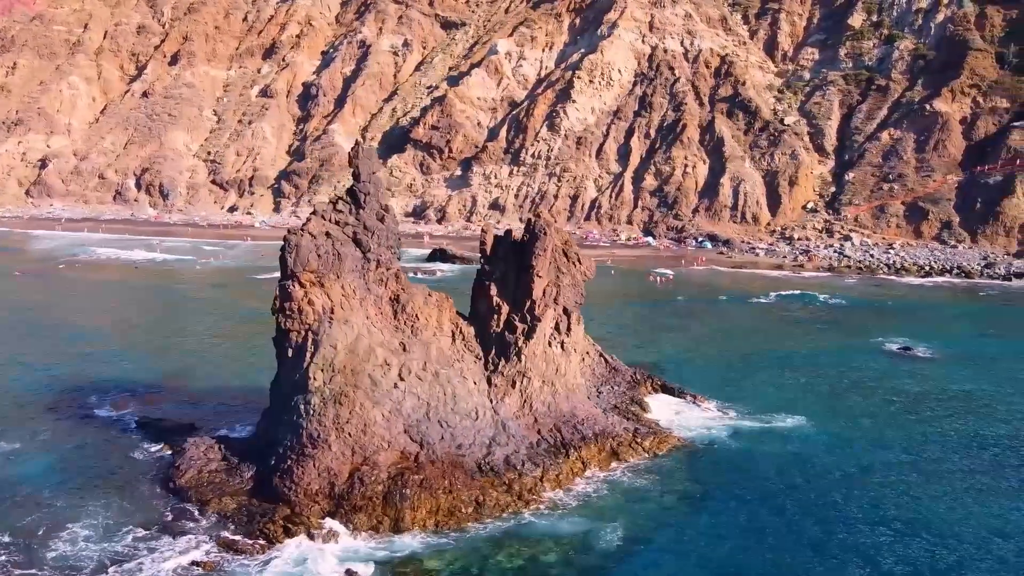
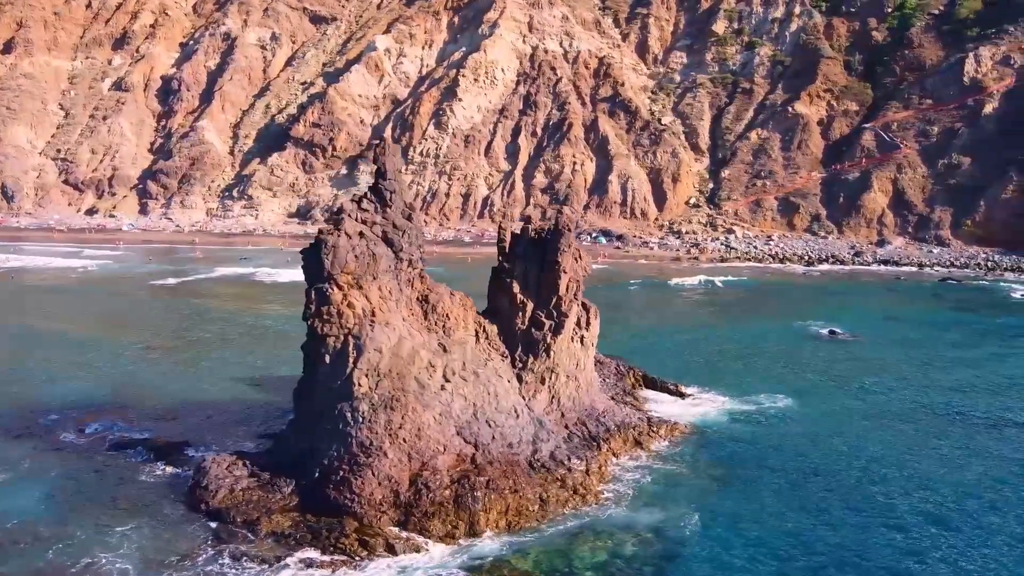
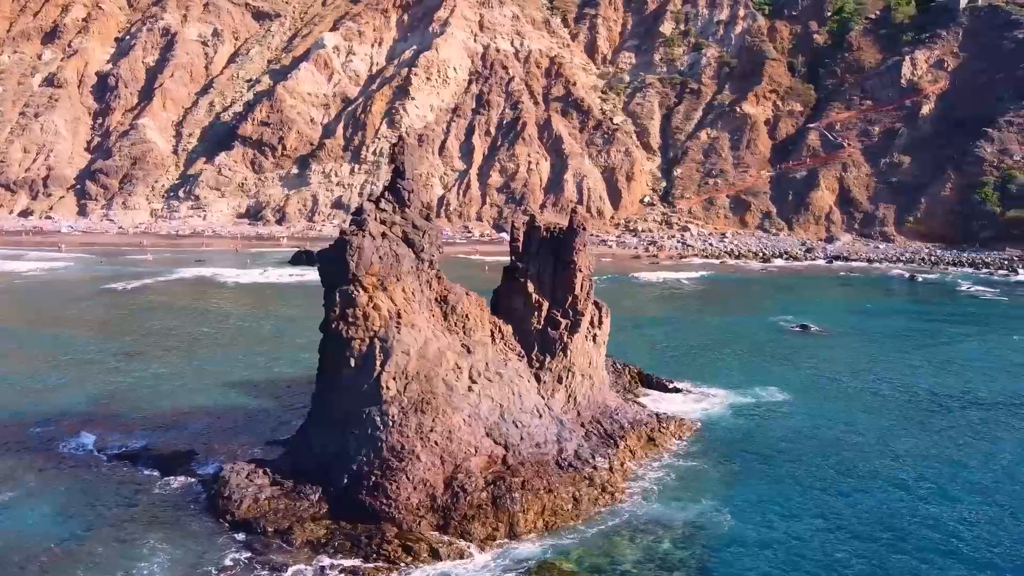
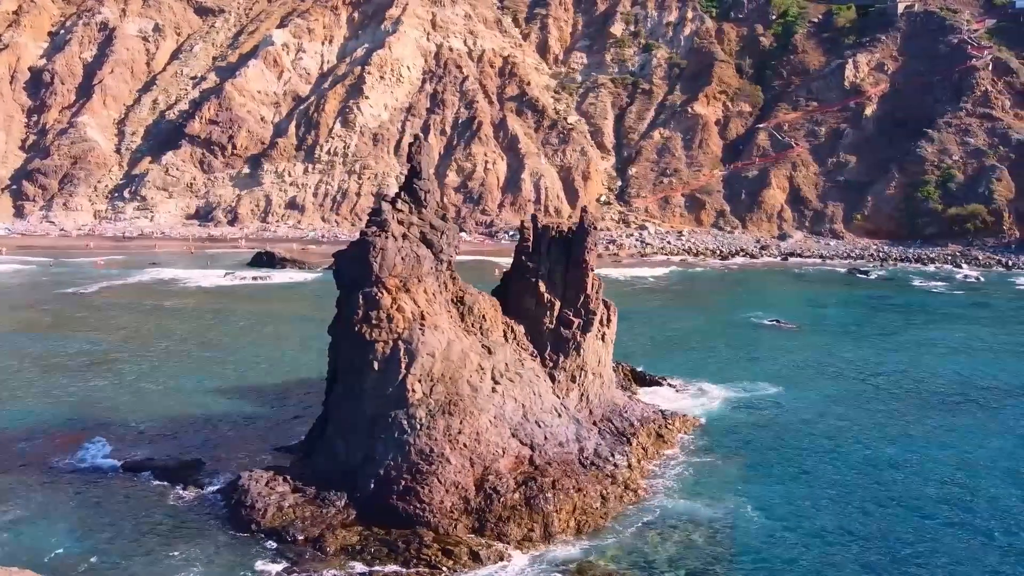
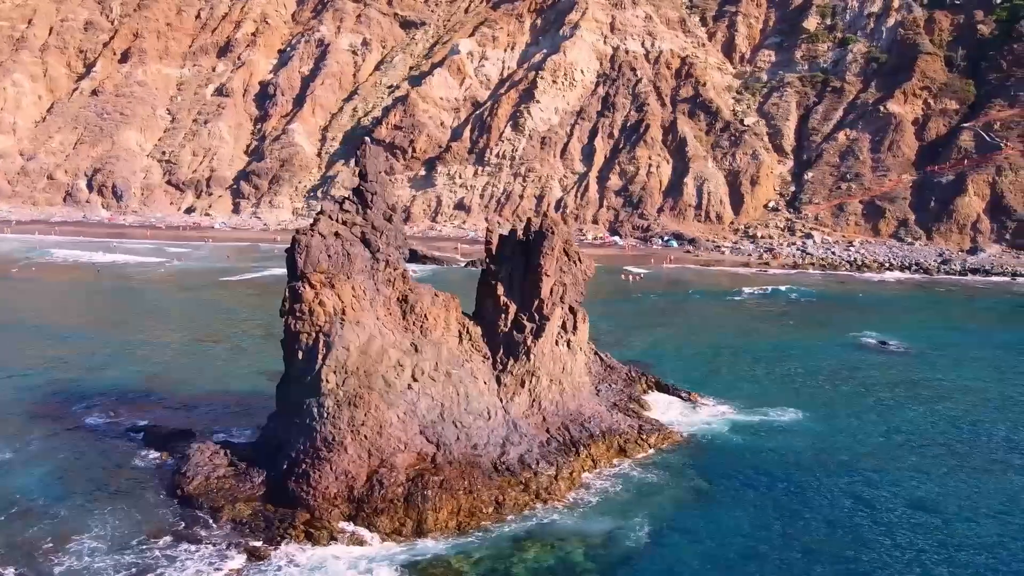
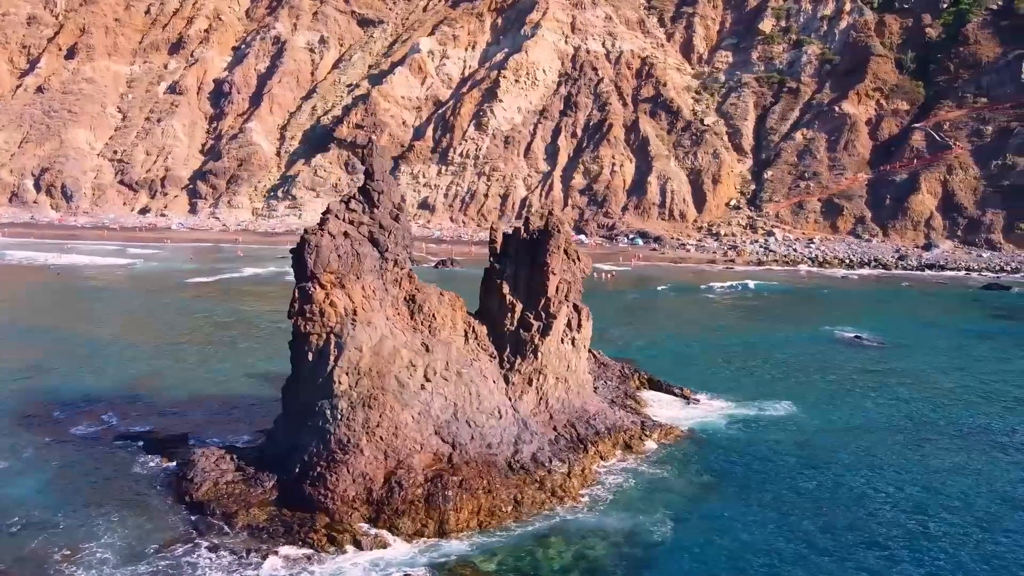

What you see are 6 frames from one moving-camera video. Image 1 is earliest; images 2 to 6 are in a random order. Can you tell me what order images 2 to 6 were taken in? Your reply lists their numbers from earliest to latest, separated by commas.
5, 6, 2, 3, 4
